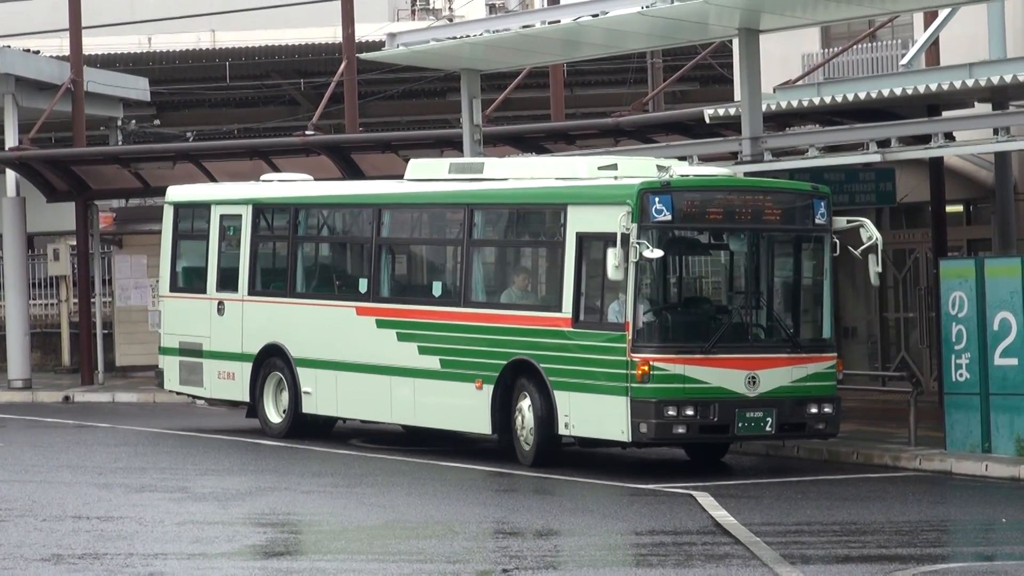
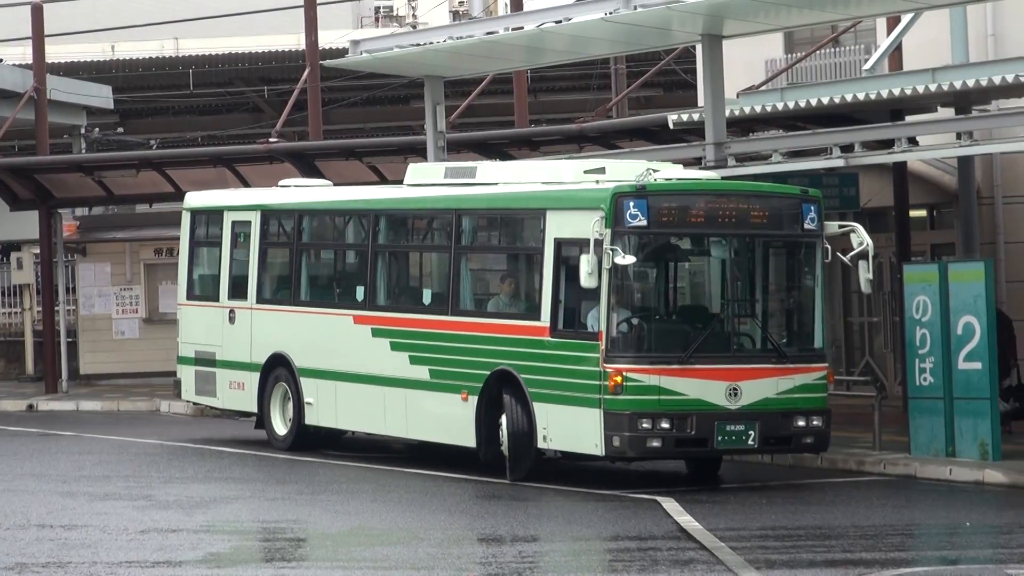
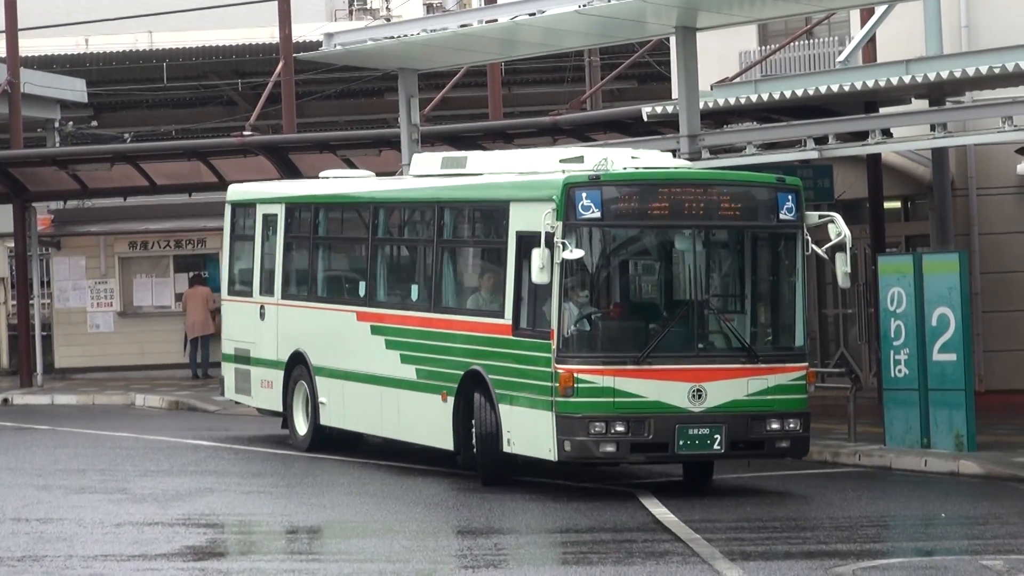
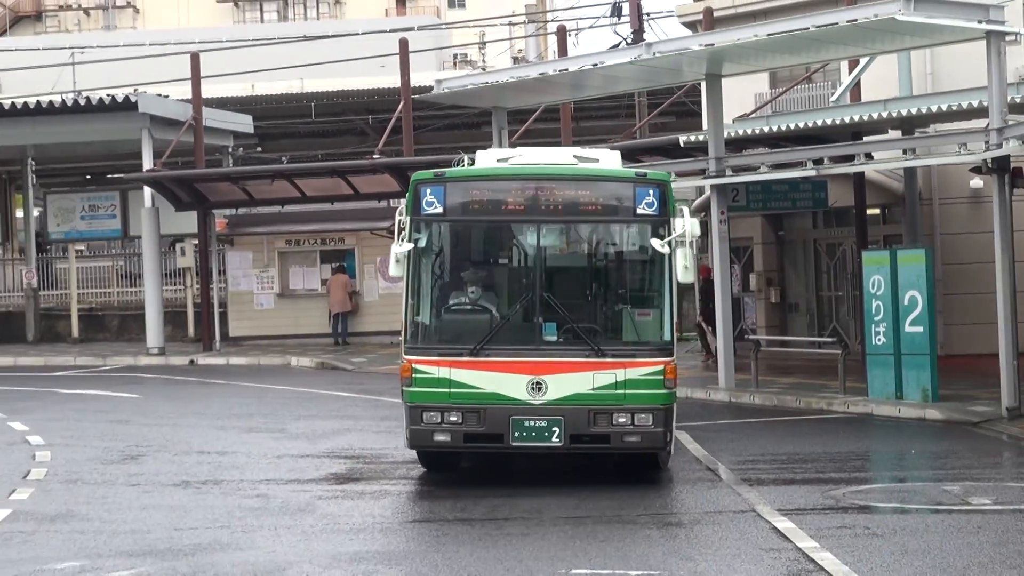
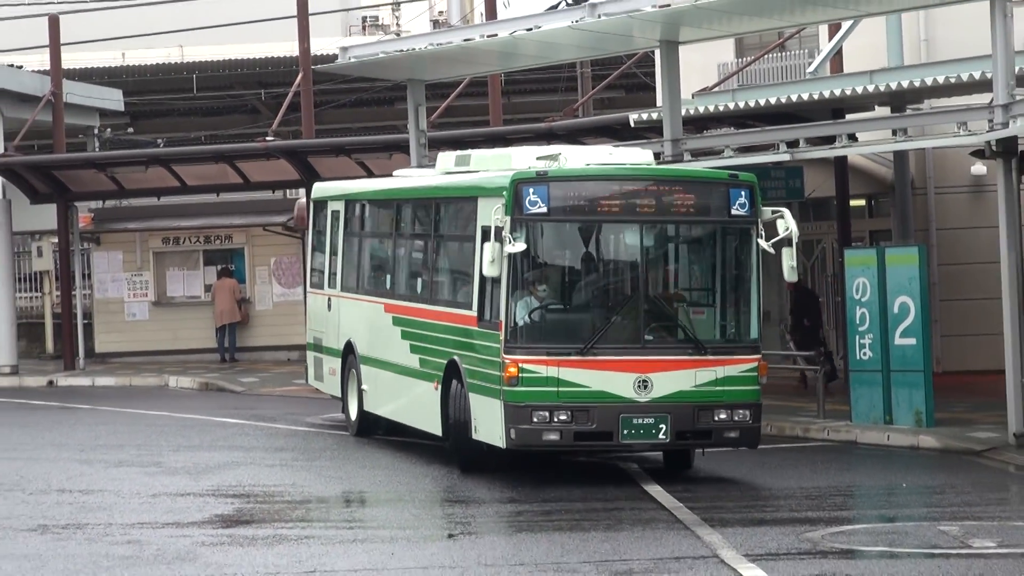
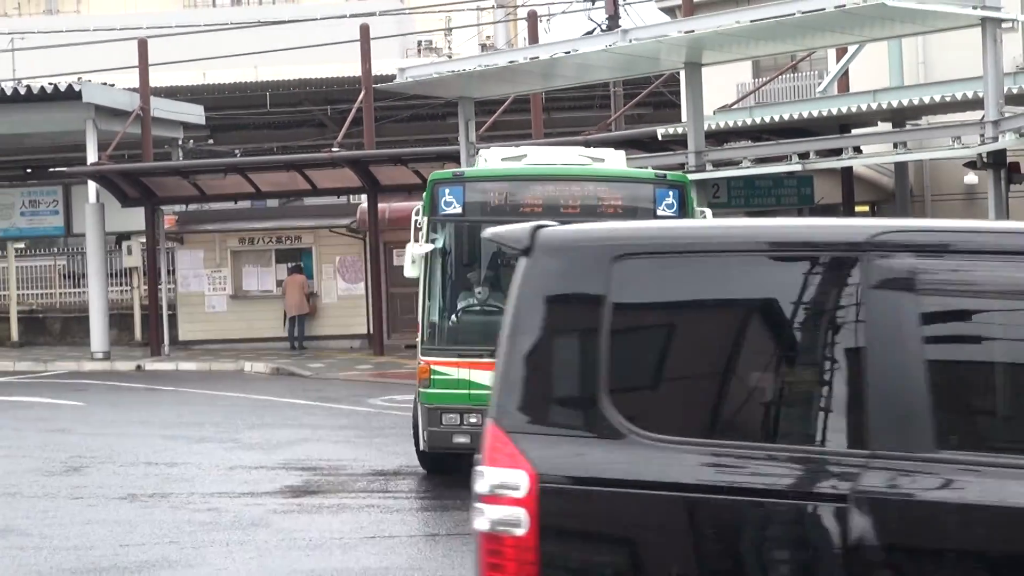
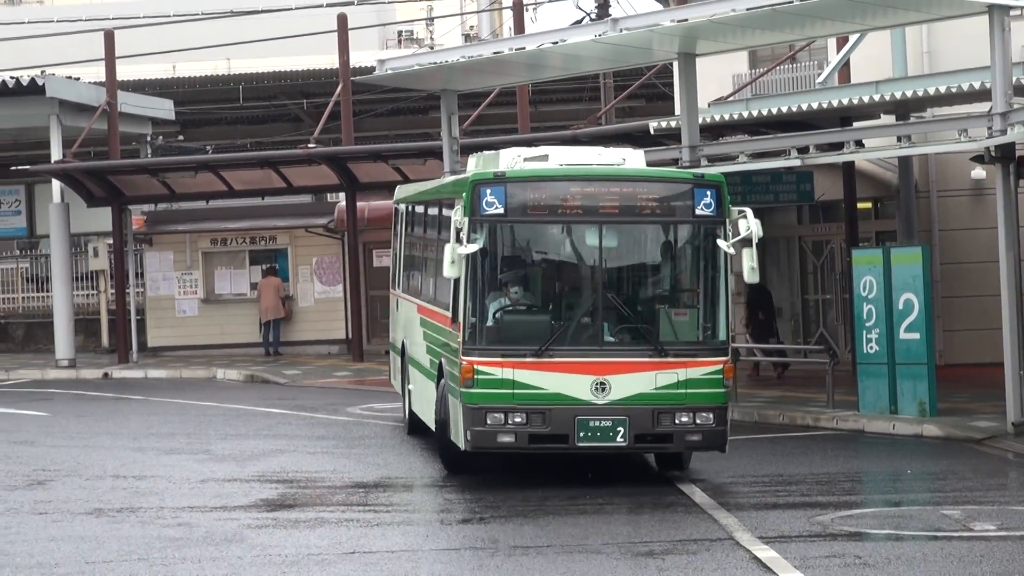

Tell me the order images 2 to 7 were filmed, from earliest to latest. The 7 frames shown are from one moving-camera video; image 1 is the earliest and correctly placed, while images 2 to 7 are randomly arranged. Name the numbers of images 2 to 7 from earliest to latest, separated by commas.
2, 3, 5, 7, 6, 4
